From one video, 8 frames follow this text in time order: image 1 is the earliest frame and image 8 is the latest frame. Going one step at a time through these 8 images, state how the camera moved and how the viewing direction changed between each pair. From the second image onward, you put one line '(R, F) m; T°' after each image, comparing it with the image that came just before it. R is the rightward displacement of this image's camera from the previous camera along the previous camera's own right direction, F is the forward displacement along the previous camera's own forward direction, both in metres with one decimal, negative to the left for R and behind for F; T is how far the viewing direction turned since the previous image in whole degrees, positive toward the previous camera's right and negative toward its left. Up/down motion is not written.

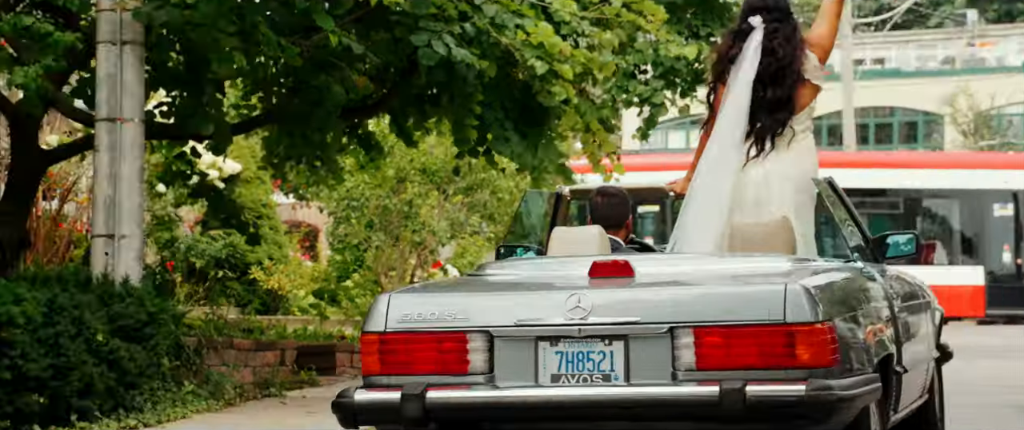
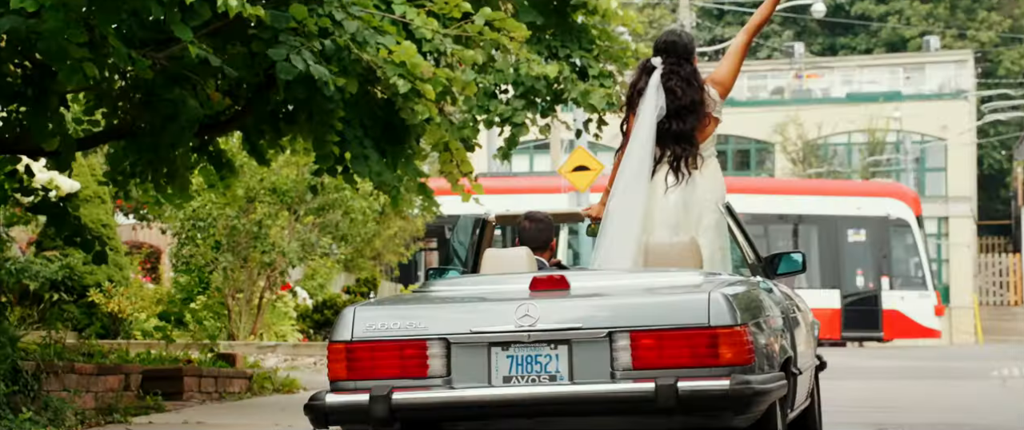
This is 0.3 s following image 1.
(-0.2, -0.2) m; +1°
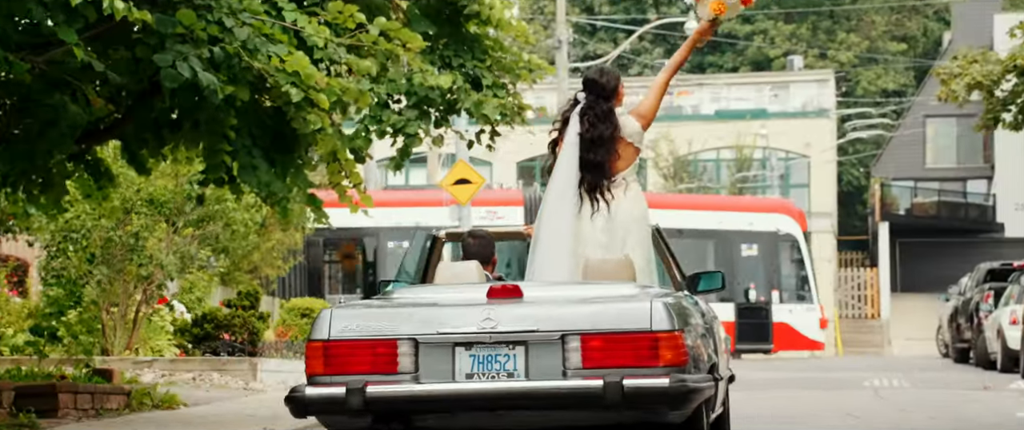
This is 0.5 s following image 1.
(-0.2, +0.1) m; +4°
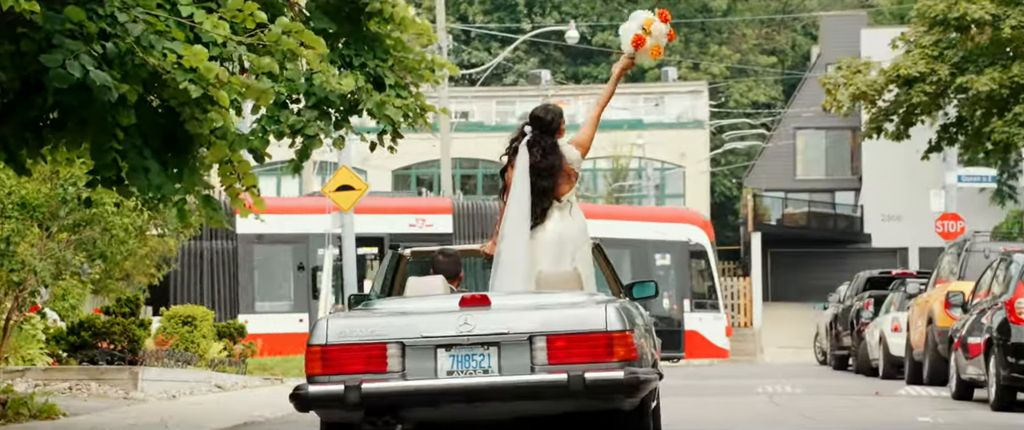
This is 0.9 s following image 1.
(-0.3, +0.3) m; +4°
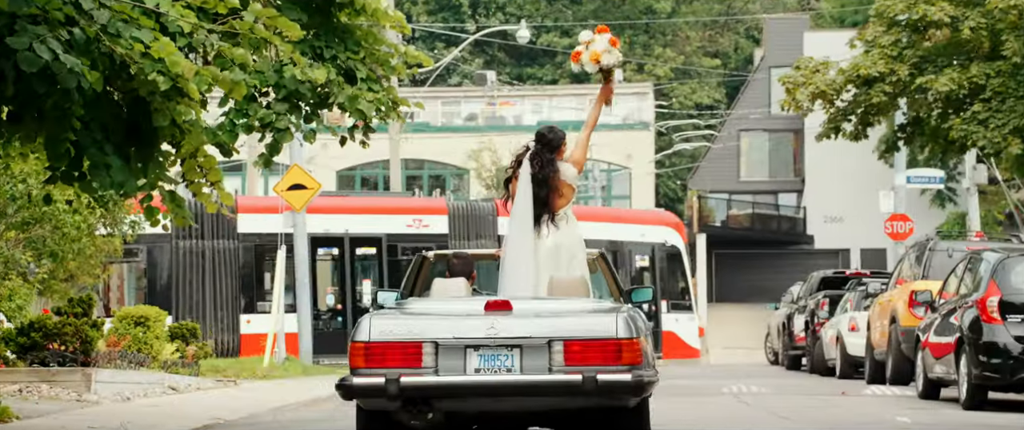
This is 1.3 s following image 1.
(-0.3, +0.3) m; +2°
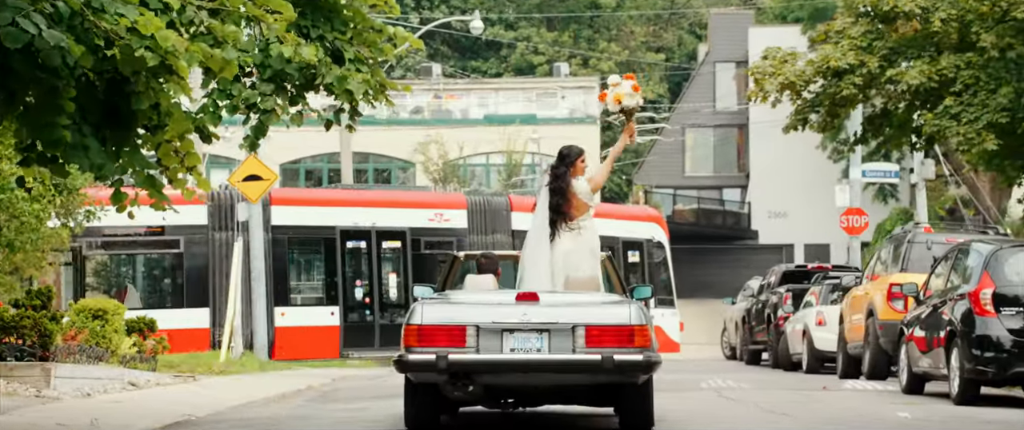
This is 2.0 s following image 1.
(-0.4, +0.5) m; +2°
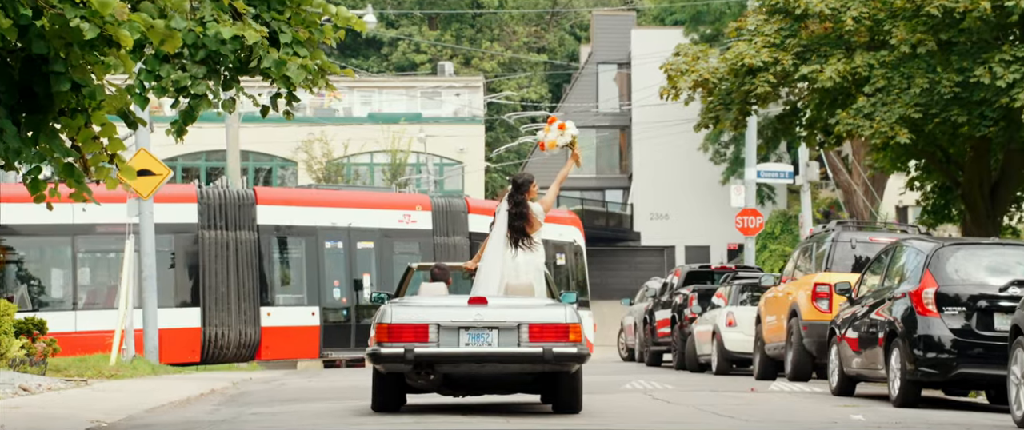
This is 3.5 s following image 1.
(-0.5, +0.7) m; +4°
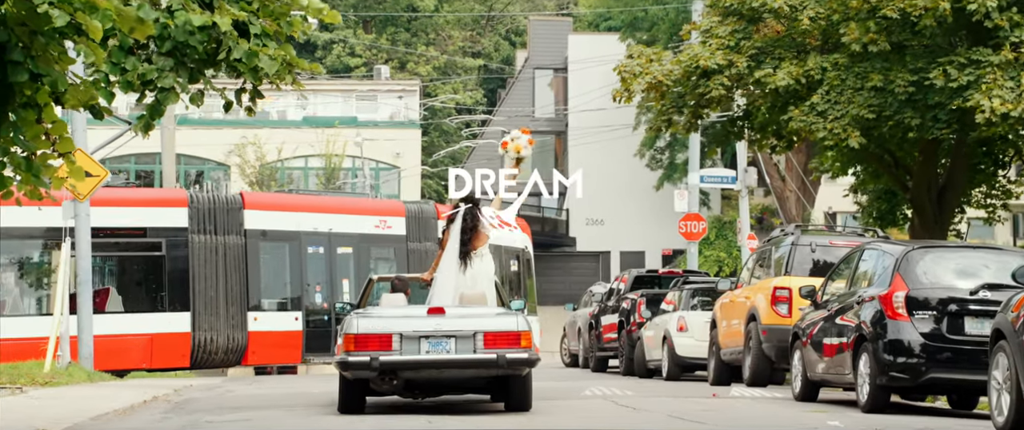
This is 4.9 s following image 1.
(-0.3, +0.4) m; +2°
